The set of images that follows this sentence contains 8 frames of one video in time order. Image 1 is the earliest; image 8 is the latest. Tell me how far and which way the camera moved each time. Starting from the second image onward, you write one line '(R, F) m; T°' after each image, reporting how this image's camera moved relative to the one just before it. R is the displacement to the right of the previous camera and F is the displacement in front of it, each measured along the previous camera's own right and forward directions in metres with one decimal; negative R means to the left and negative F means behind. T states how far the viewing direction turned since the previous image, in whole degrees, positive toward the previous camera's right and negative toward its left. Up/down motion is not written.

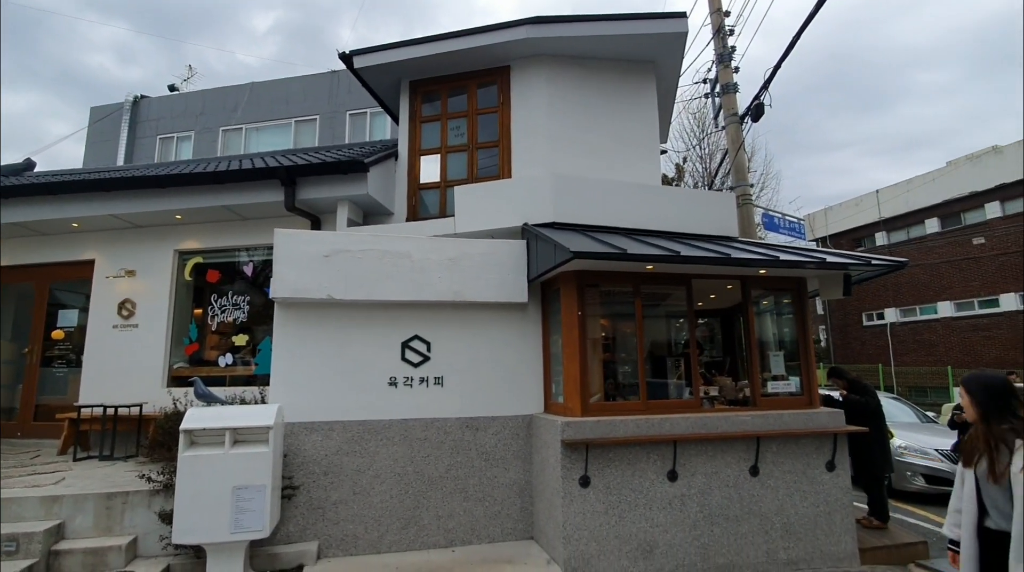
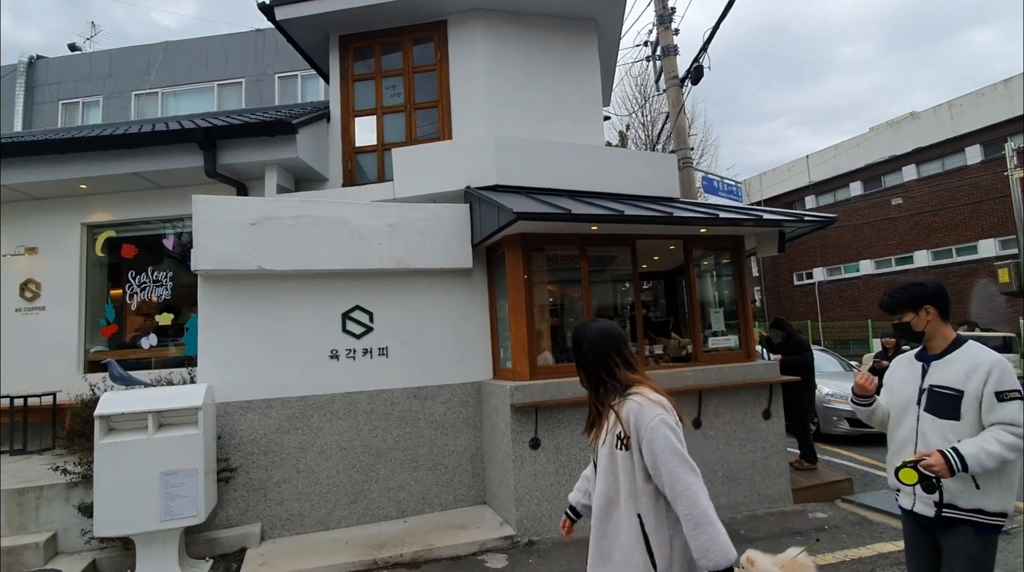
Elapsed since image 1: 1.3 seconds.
(0.0, +0.1) m; +6°
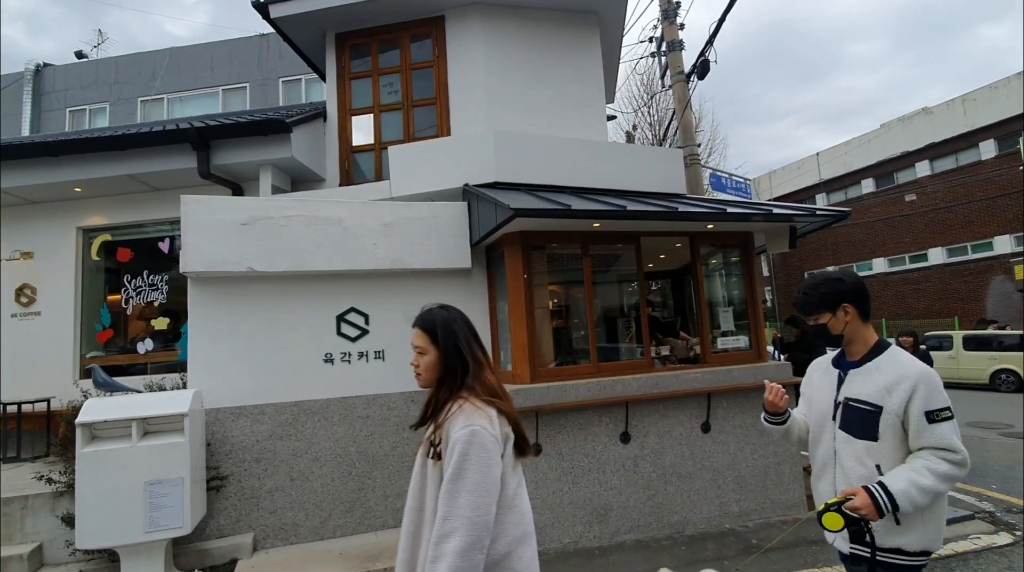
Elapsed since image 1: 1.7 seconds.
(+0.1, +0.2) m; -1°
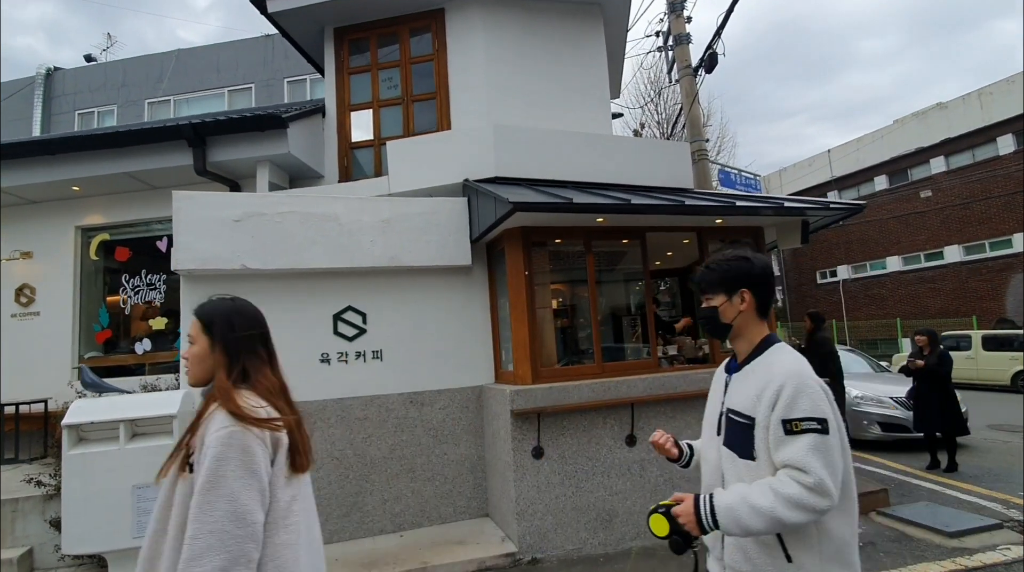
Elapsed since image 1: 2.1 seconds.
(+0.1, +0.2) m; -1°
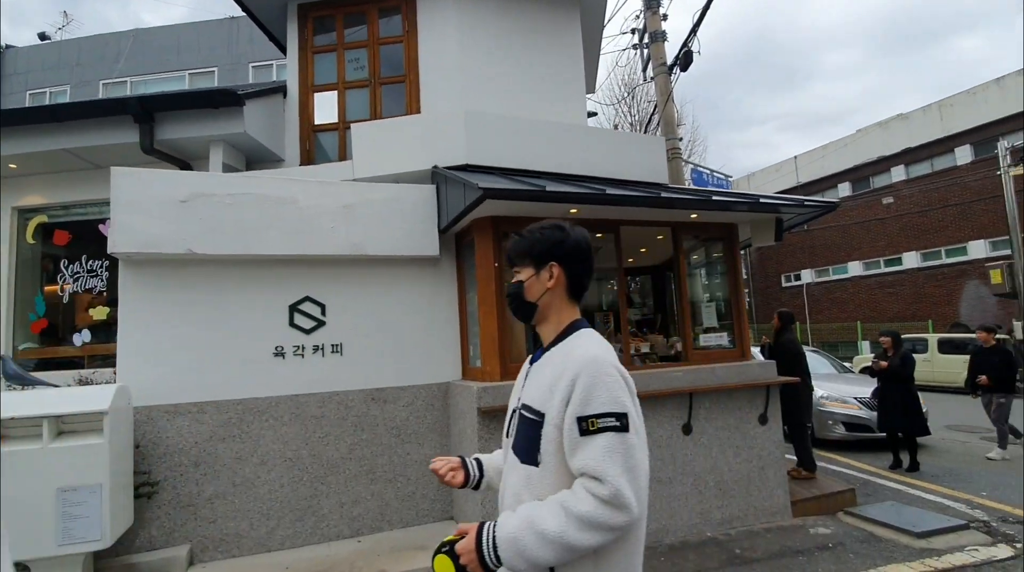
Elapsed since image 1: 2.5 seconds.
(0.0, +0.2) m; +3°
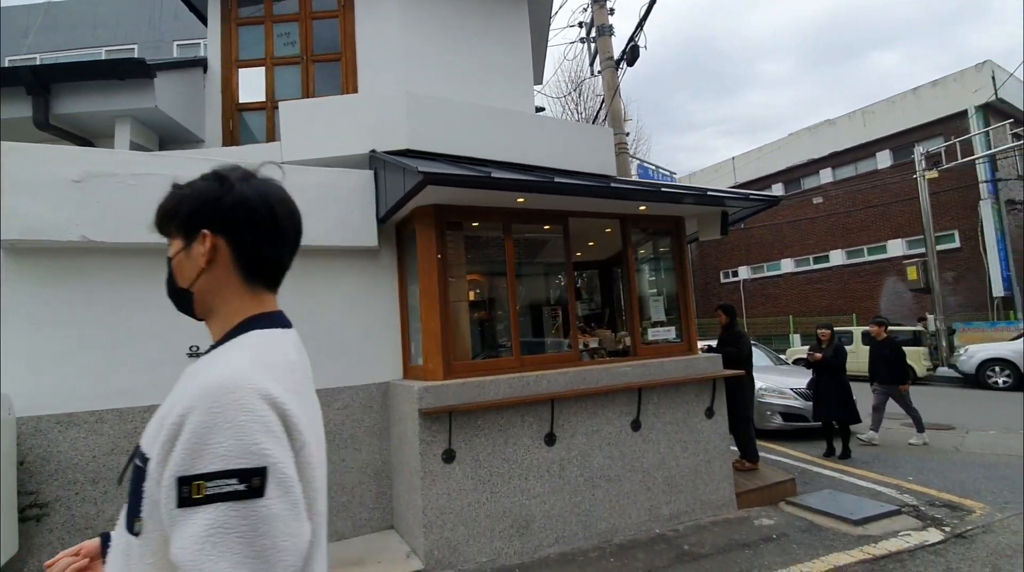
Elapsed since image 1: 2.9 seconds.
(0.0, +0.3) m; +6°
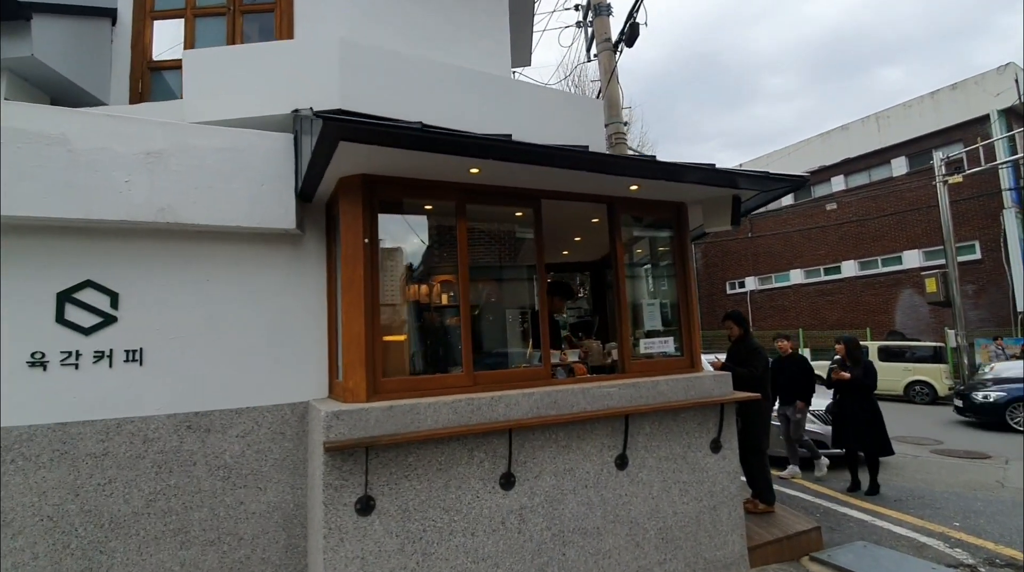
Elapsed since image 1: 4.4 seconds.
(+0.4, +1.0) m; -1°
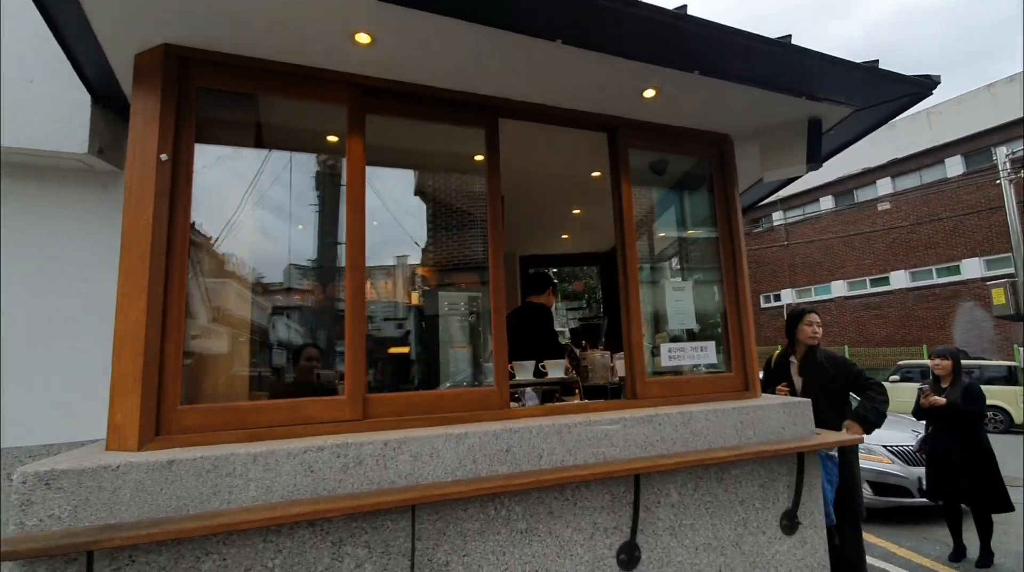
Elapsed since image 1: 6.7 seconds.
(+0.4, +1.6) m; -3°
